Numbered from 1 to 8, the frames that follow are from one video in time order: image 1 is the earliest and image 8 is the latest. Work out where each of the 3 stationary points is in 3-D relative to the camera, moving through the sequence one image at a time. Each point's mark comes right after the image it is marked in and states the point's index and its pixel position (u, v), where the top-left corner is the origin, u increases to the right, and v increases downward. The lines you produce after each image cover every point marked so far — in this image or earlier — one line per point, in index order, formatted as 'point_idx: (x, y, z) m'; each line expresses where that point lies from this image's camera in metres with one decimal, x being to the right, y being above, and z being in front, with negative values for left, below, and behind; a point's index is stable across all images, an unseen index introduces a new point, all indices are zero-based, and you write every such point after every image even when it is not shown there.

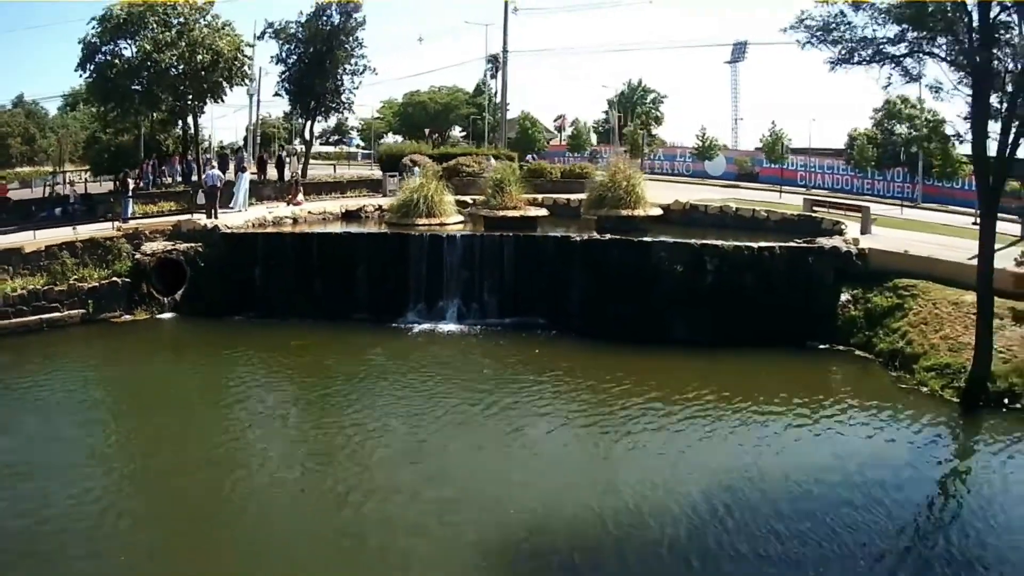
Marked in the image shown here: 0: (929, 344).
0: (+8.0, -1.1, +15.6) m
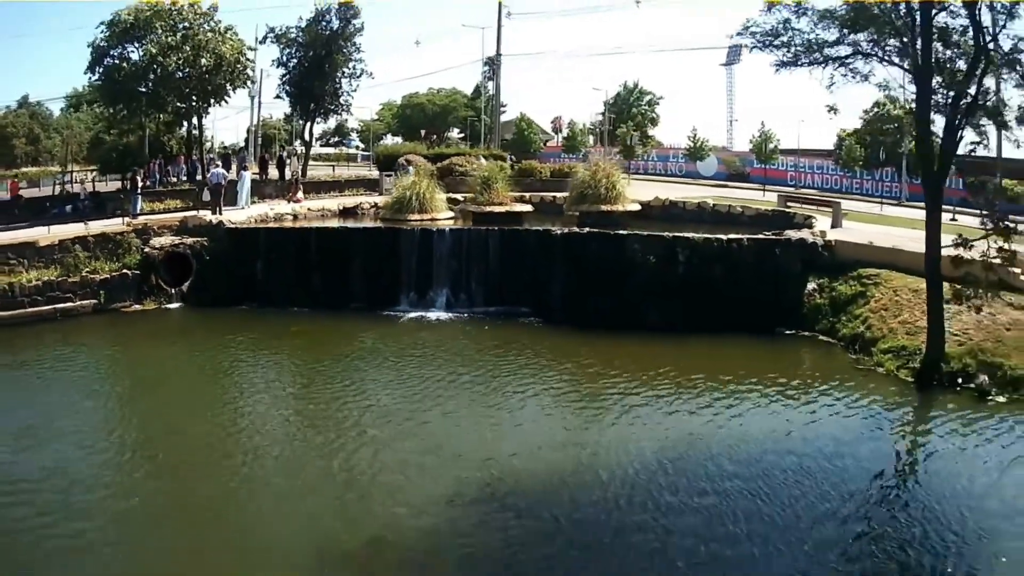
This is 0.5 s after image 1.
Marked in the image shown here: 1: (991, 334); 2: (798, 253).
0: (+7.7, -0.8, +16.7) m
1: (+9.9, -0.9, +16.8) m
2: (+6.6, +0.8, +18.9) m
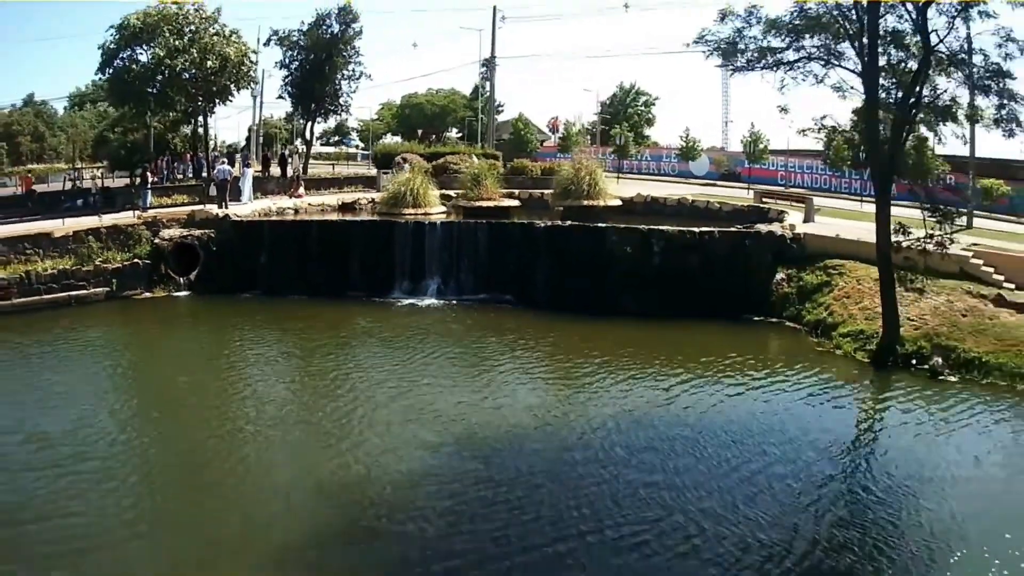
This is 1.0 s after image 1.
0: (+7.4, -0.6, +17.9) m
1: (+9.6, -0.7, +18.1) m
2: (+6.3, +1.1, +20.1) m
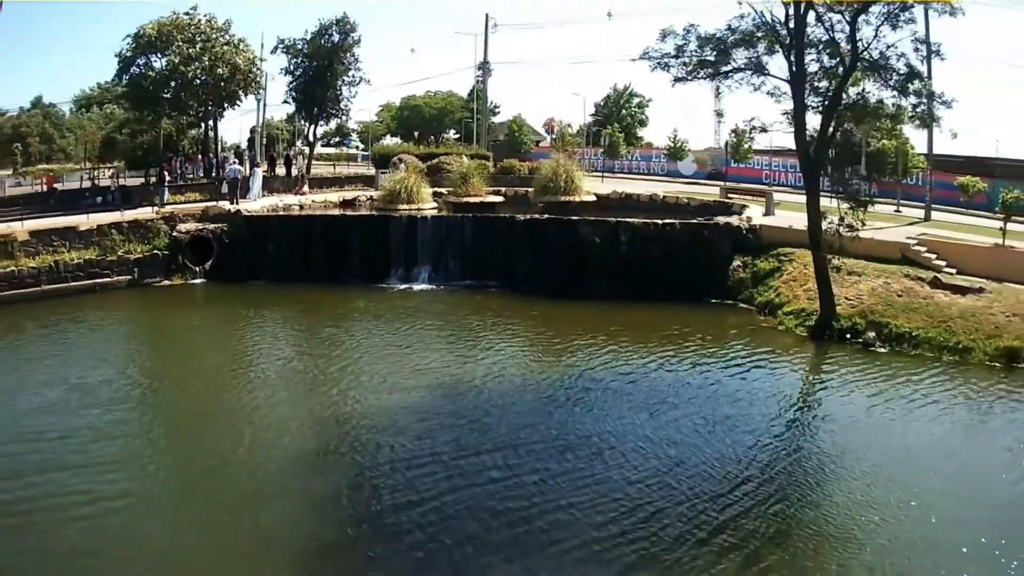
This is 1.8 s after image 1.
0: (+6.9, -0.2, +20.1) m
1: (+9.1, -0.3, +20.2) m
2: (+5.9, +1.4, +22.3) m
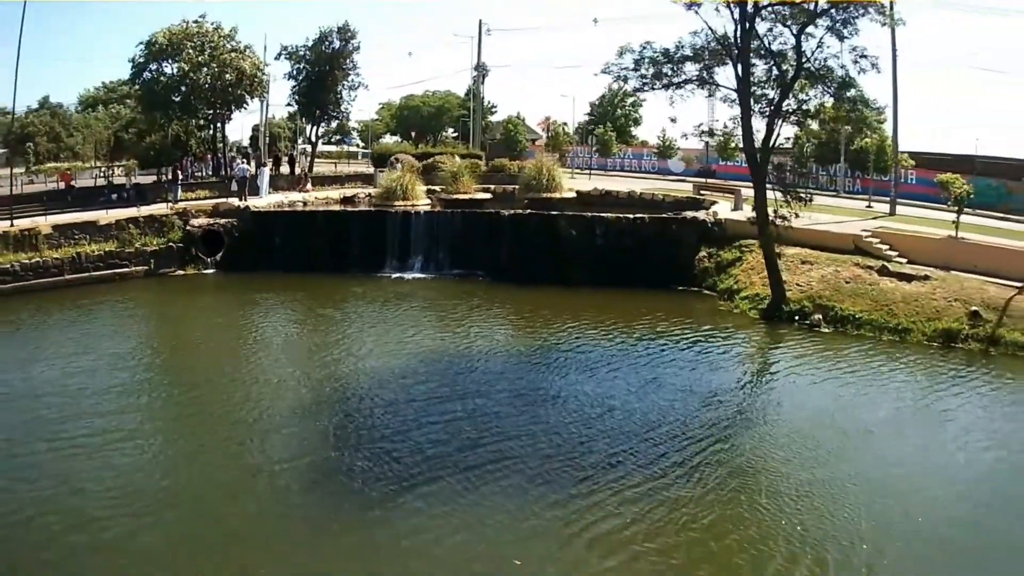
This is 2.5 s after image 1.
0: (+6.5, +0.1, +22.1) m
1: (+8.7, 0.0, +22.2) m
2: (+5.4, +1.8, +24.3) m
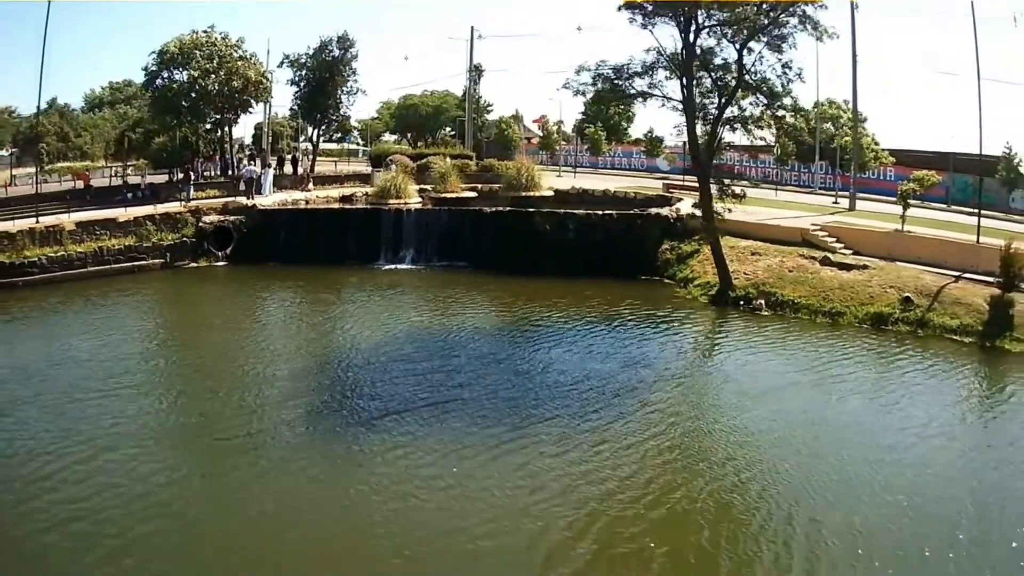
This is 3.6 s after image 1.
0: (+5.8, +0.5, +24.7) m
1: (+8.0, +0.4, +24.8) m
2: (+4.8, +2.1, +26.9) m
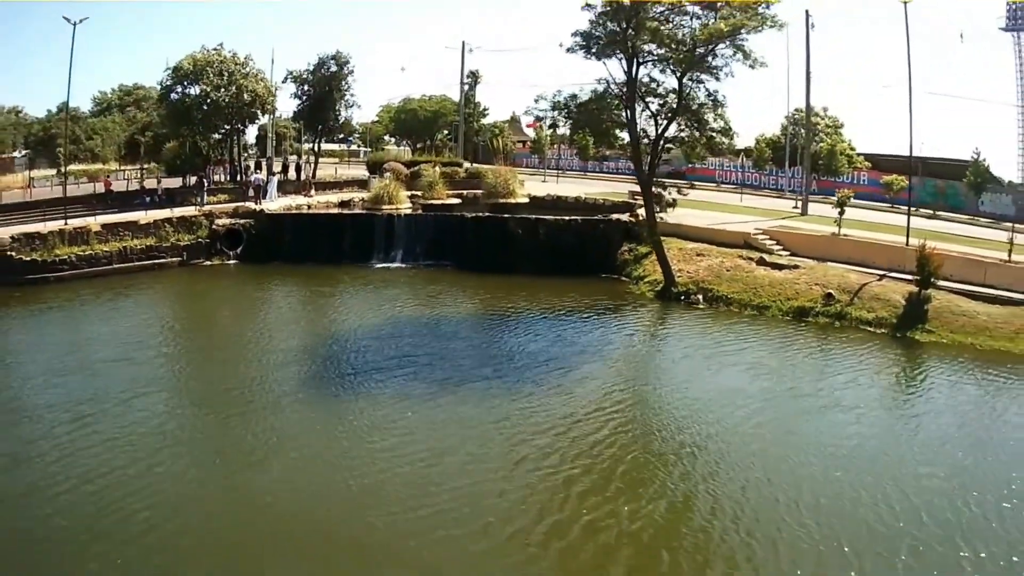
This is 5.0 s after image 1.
0: (+5.0, +0.6, +28.4) m
1: (+7.2, +0.5, +28.5) m
2: (+3.9, +2.2, +30.6) m
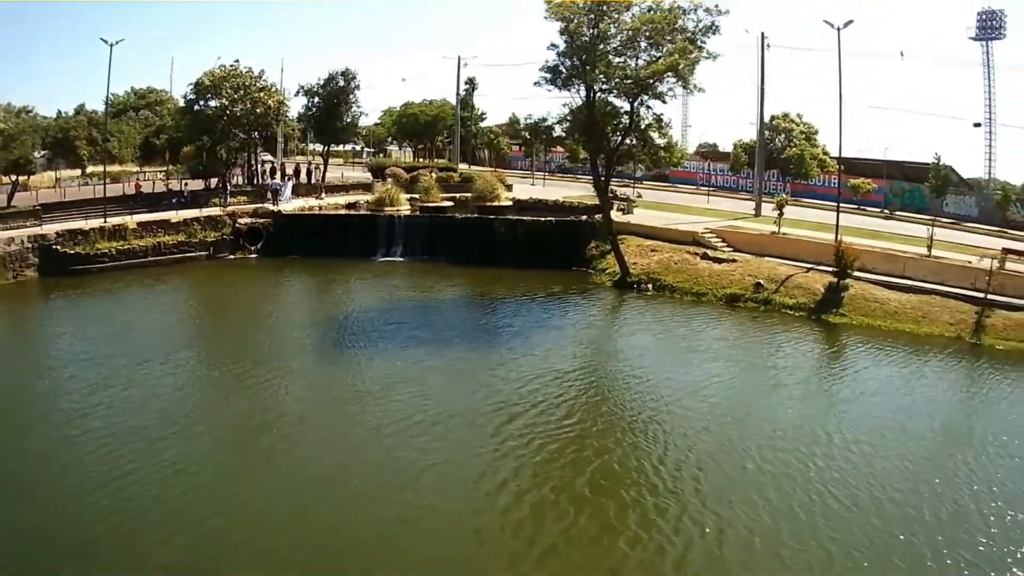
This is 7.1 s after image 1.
0: (+4.2, +1.0, +33.6) m
1: (+6.4, +0.9, +33.6) m
2: (+3.2, +2.7, +35.8) m
